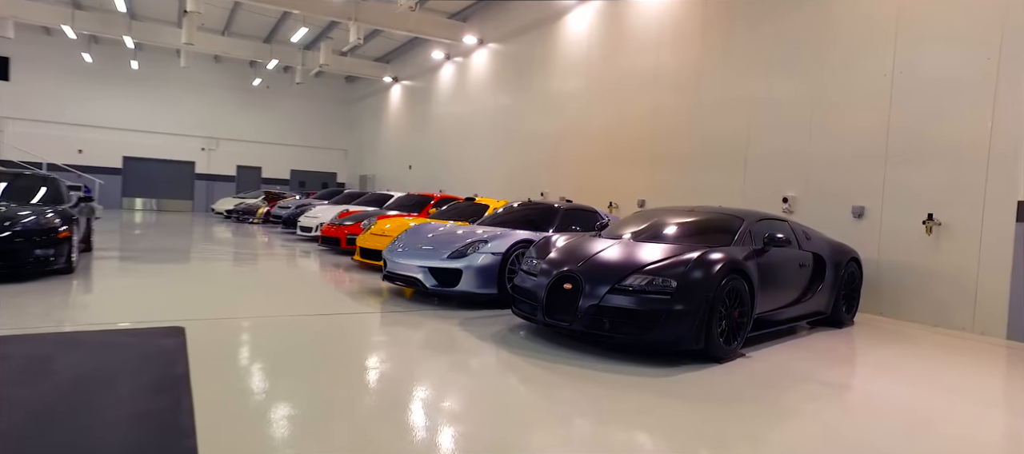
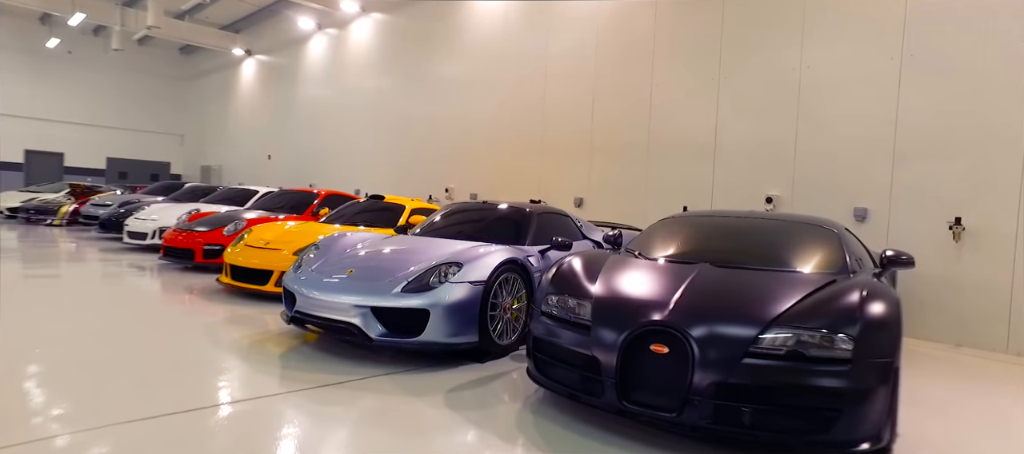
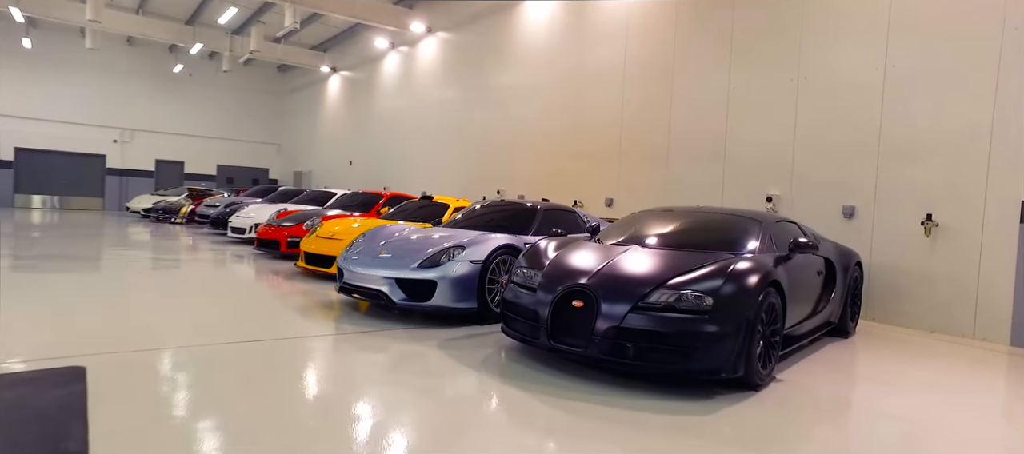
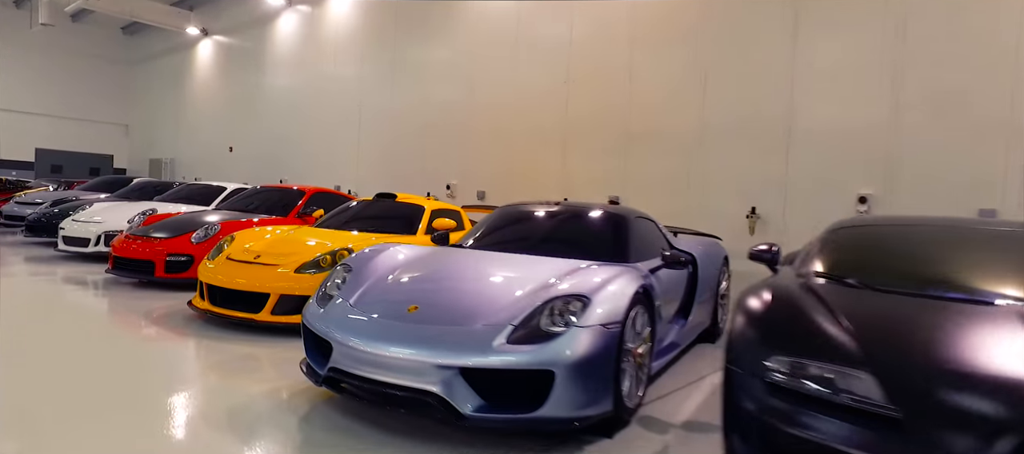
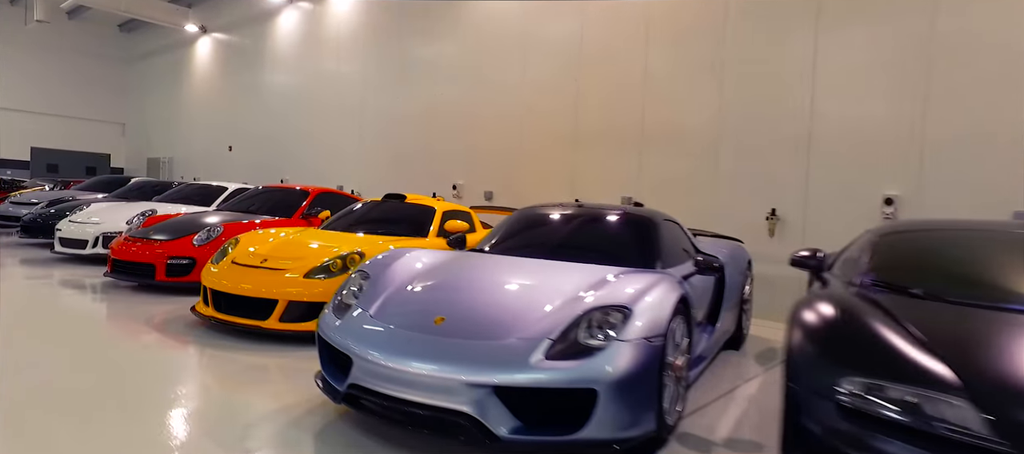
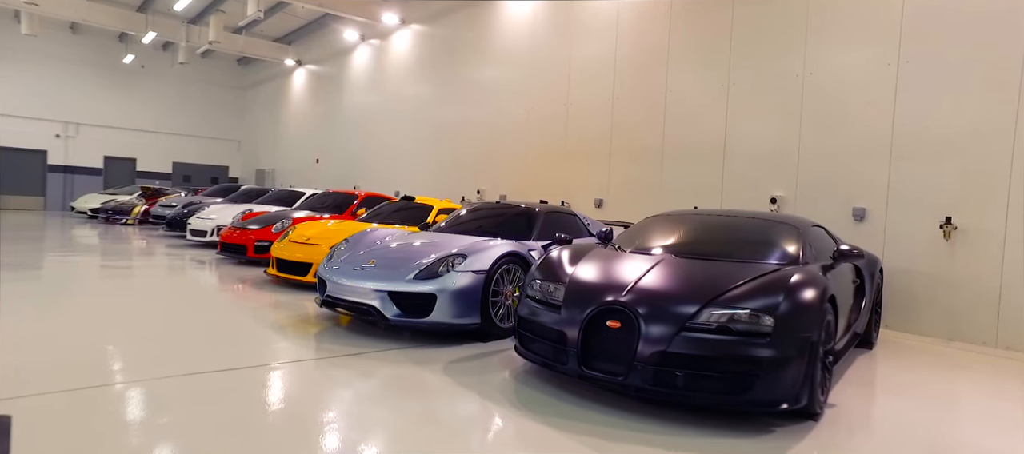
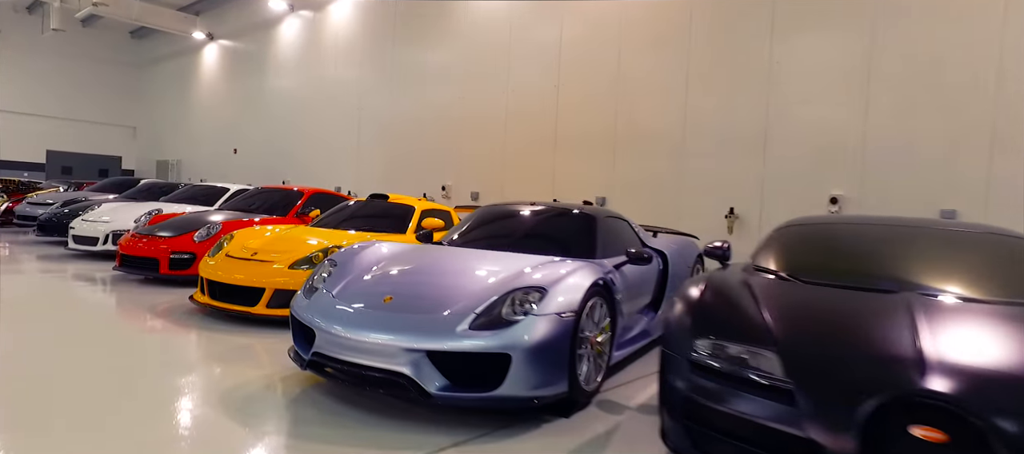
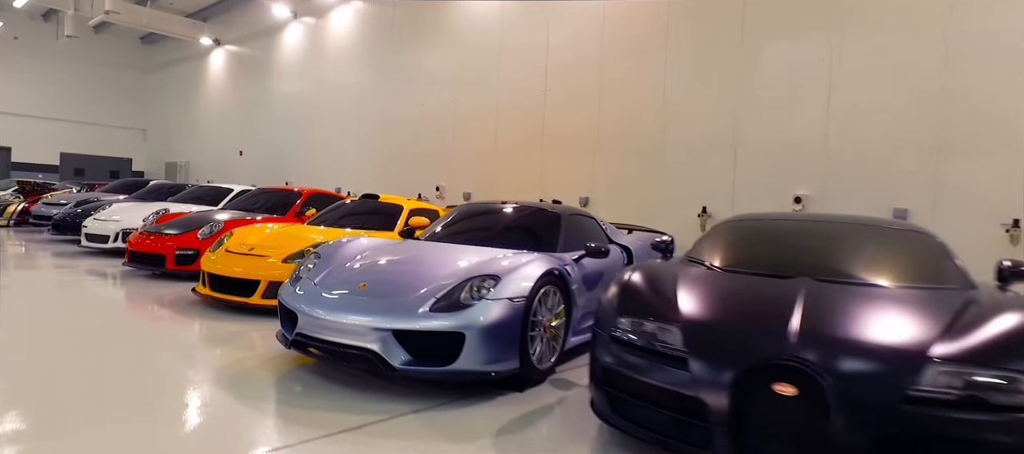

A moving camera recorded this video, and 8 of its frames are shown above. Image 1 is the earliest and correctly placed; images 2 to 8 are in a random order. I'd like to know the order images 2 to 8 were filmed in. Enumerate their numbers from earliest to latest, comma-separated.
3, 6, 2, 8, 7, 4, 5
